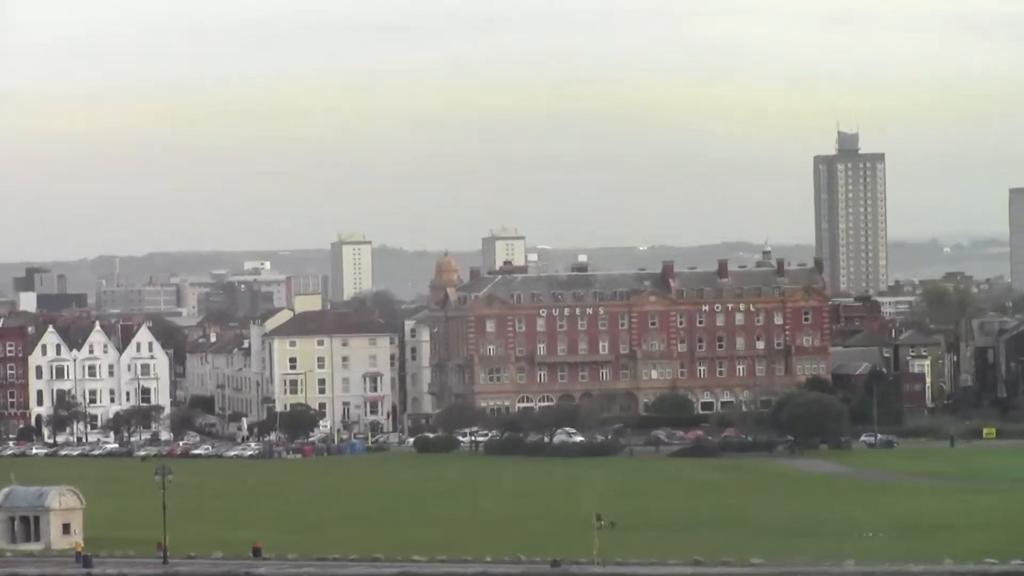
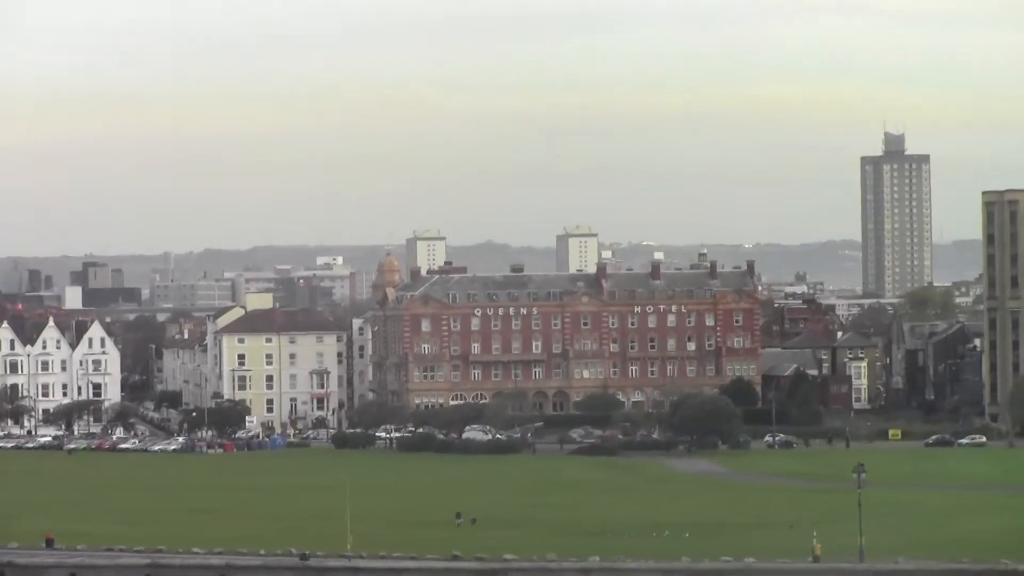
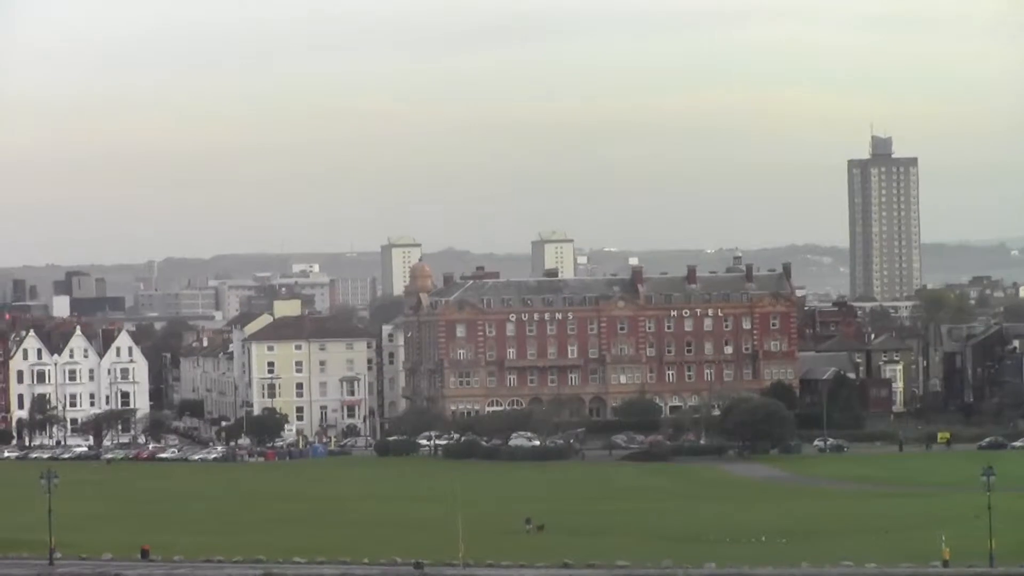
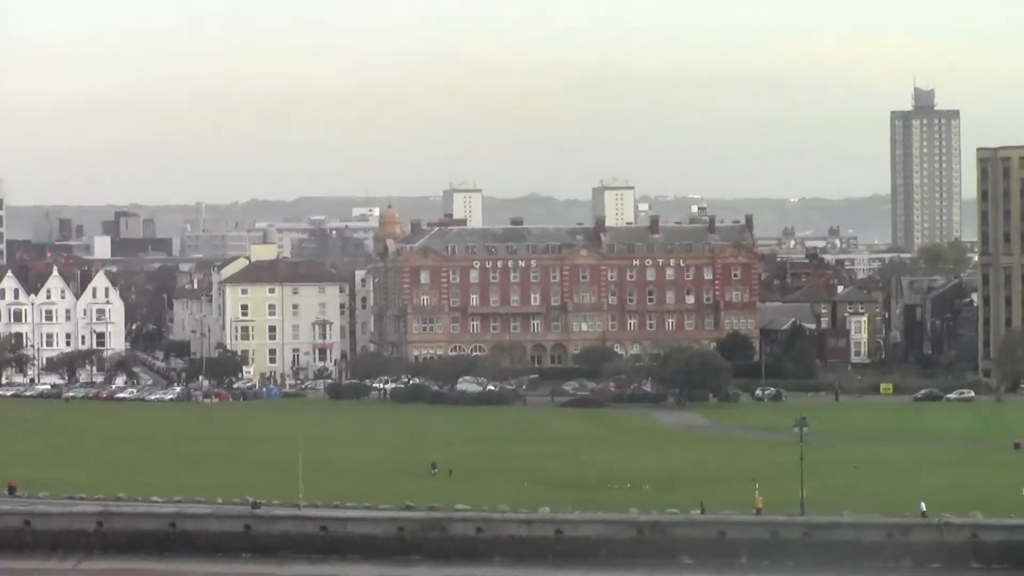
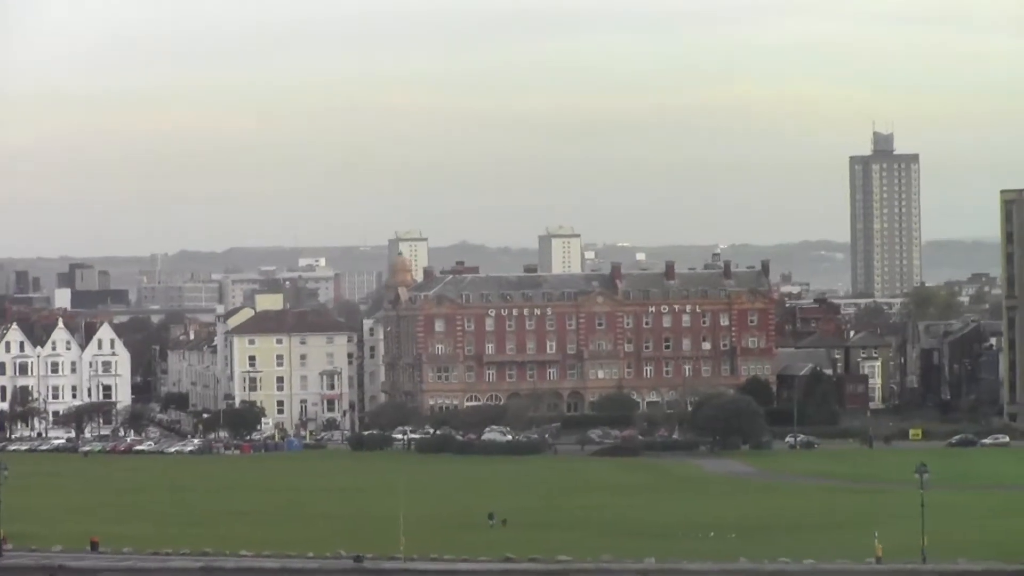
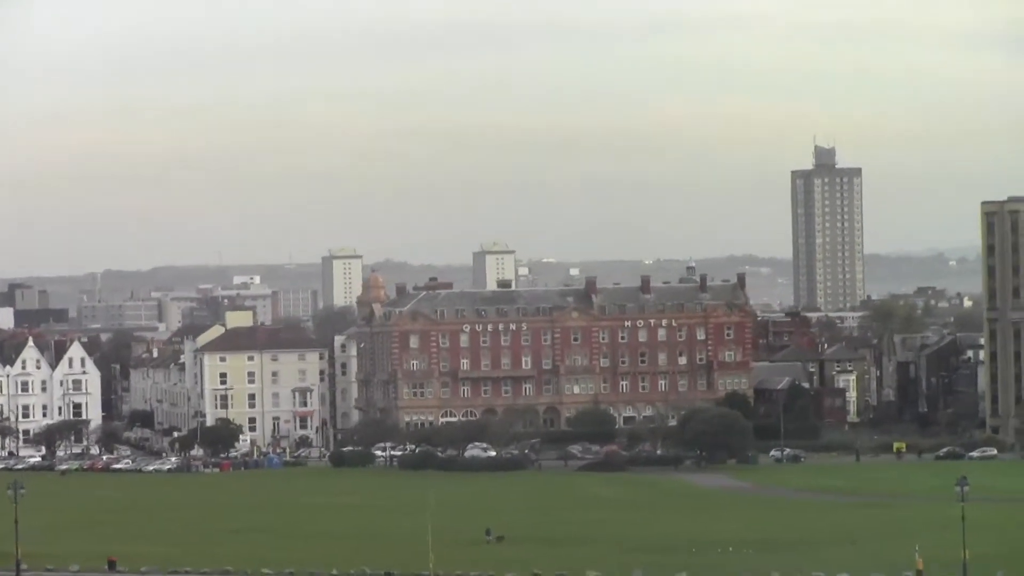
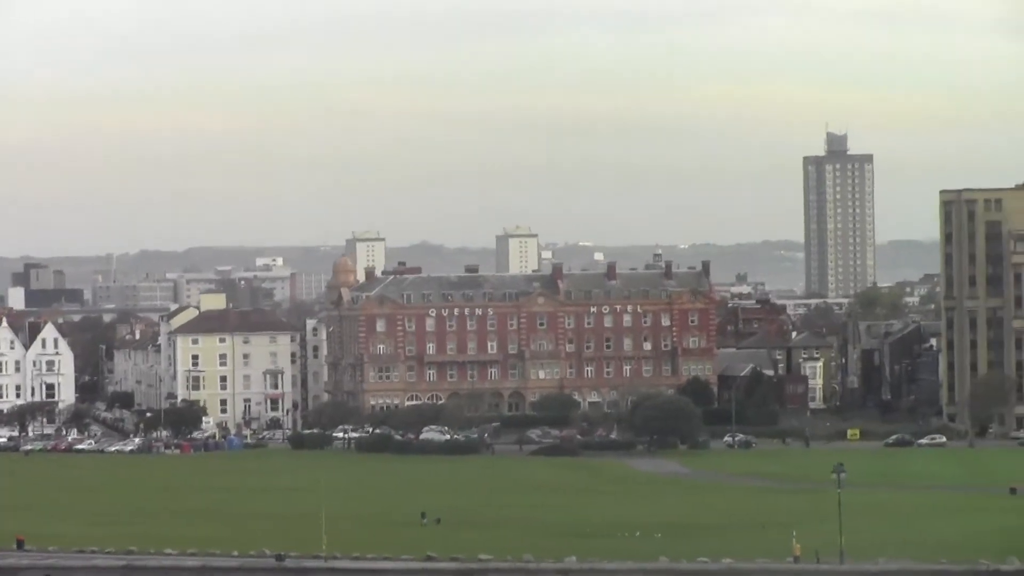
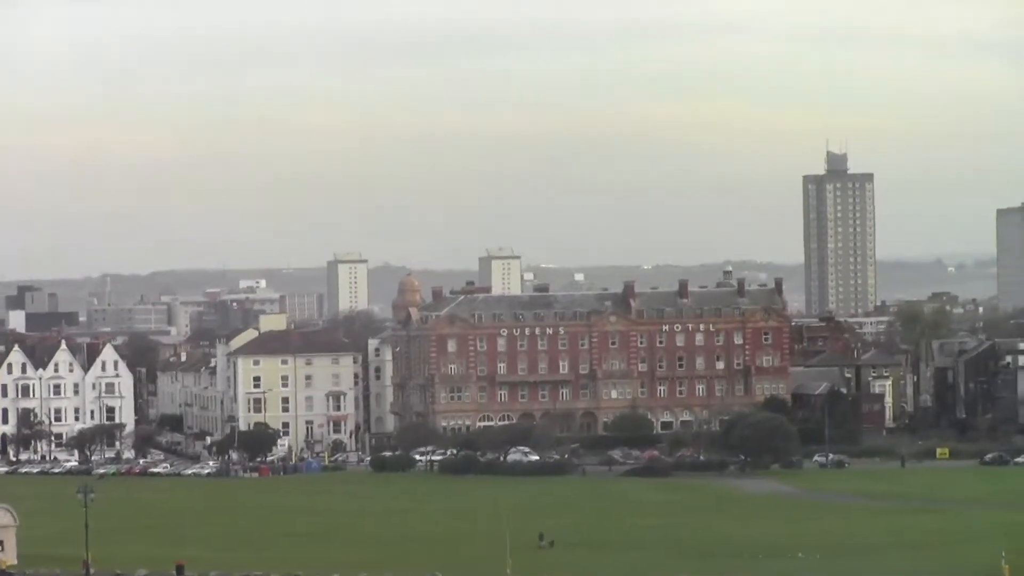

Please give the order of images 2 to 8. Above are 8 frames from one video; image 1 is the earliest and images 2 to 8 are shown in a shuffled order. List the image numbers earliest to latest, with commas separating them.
8, 6, 3, 5, 7, 2, 4
